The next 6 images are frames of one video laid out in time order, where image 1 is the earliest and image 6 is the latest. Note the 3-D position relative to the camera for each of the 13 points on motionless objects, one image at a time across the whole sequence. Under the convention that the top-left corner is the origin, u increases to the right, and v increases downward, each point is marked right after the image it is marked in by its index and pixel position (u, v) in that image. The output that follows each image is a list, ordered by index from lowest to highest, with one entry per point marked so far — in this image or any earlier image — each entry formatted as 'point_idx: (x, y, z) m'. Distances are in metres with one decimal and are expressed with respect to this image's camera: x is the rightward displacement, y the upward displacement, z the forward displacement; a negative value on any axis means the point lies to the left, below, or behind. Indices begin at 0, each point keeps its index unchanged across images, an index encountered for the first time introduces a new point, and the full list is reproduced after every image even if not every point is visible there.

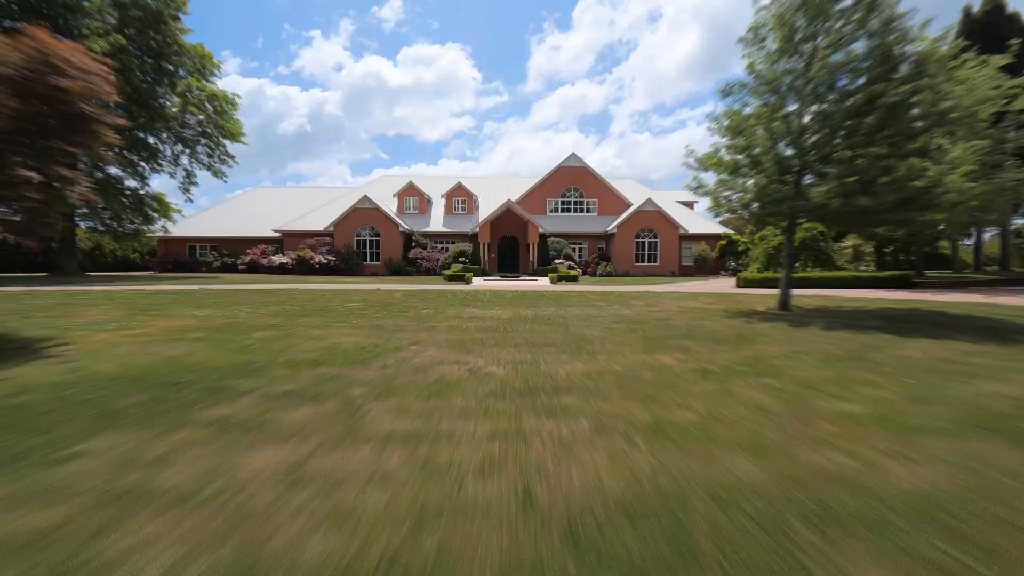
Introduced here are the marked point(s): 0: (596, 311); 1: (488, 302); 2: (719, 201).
0: (+2.3, -0.6, +12.4) m
1: (-0.8, -0.5, +14.4) m
2: (+6.0, +2.5, +13.2) m
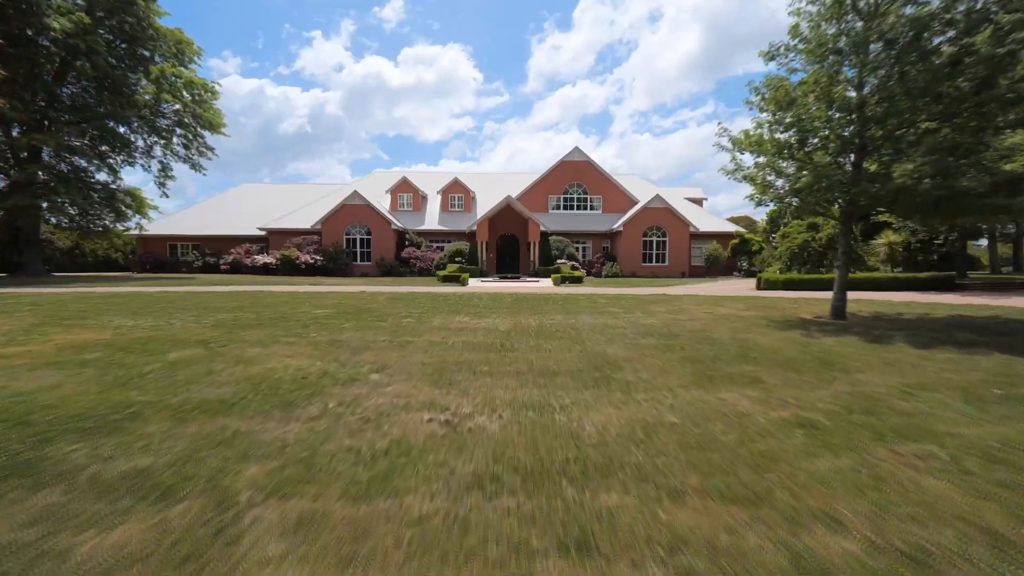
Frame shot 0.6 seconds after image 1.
0: (+2.3, -0.7, +10.2) m
1: (-0.8, -0.5, +12.2) m
2: (+6.0, +2.5, +11.1) m
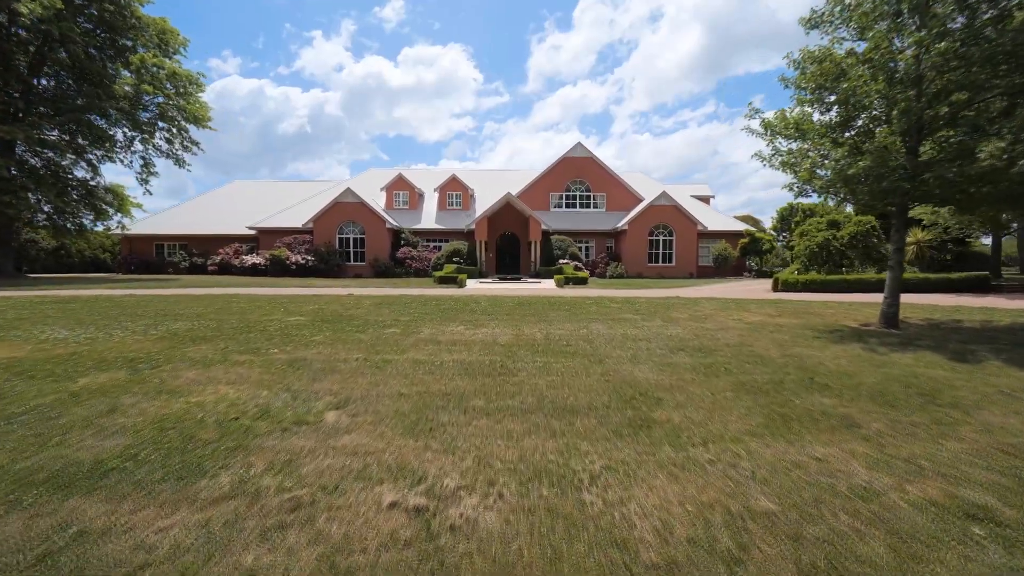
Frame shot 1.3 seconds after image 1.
0: (+2.3, -0.8, +8.8) m
1: (-0.8, -0.6, +10.8) m
2: (+6.0, +2.4, +9.6) m
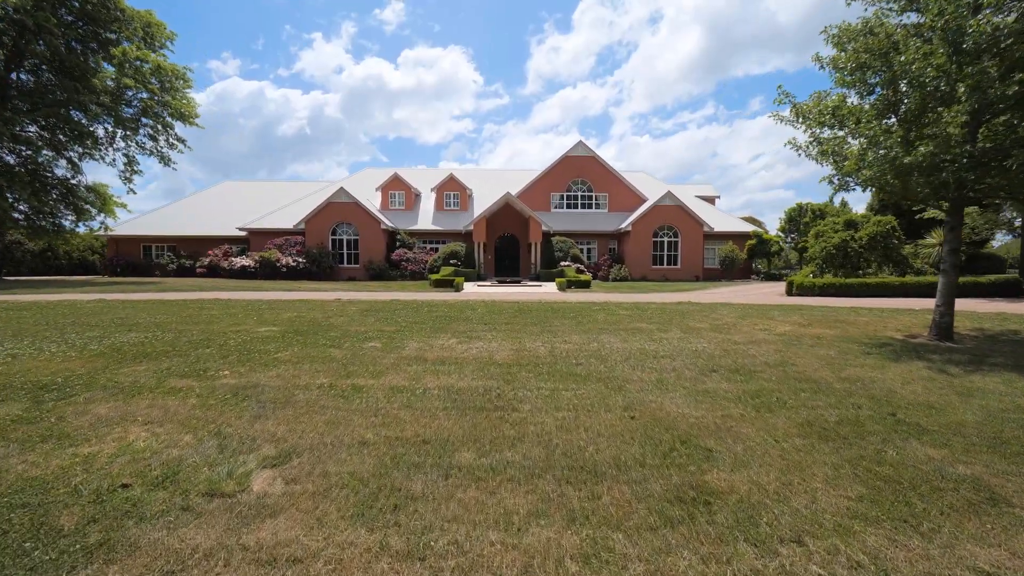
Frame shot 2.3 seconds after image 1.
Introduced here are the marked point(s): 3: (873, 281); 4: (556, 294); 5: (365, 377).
0: (+2.3, -0.9, +7.6) m
1: (-0.8, -0.8, +9.6) m
2: (+6.0, +2.3, +8.4) m
3: (+15.0, +0.3, +19.1) m
4: (+1.9, -0.3, +19.8) m
5: (-1.8, -1.1, +5.5) m
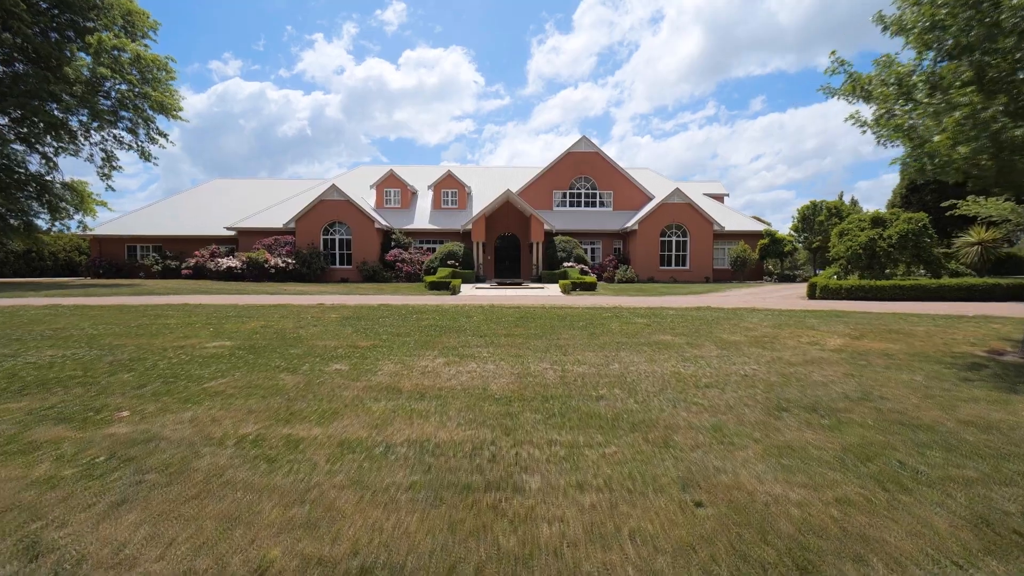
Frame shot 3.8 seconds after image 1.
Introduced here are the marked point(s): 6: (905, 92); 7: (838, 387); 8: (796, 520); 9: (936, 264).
0: (+2.3, -1.0, +6.1) m
1: (-0.8, -0.9, +8.1) m
2: (+6.0, +2.2, +6.9) m
3: (+15.0, +0.2, +17.5) m
4: (+1.9, -0.4, +18.3) m
5: (-1.8, -1.2, +4.0) m
6: (+6.0, +3.0, +7.0) m
7: (+3.7, -1.1, +5.2) m
8: (+1.6, -1.3, +2.6) m
9: (+17.2, +1.0, +18.6) m
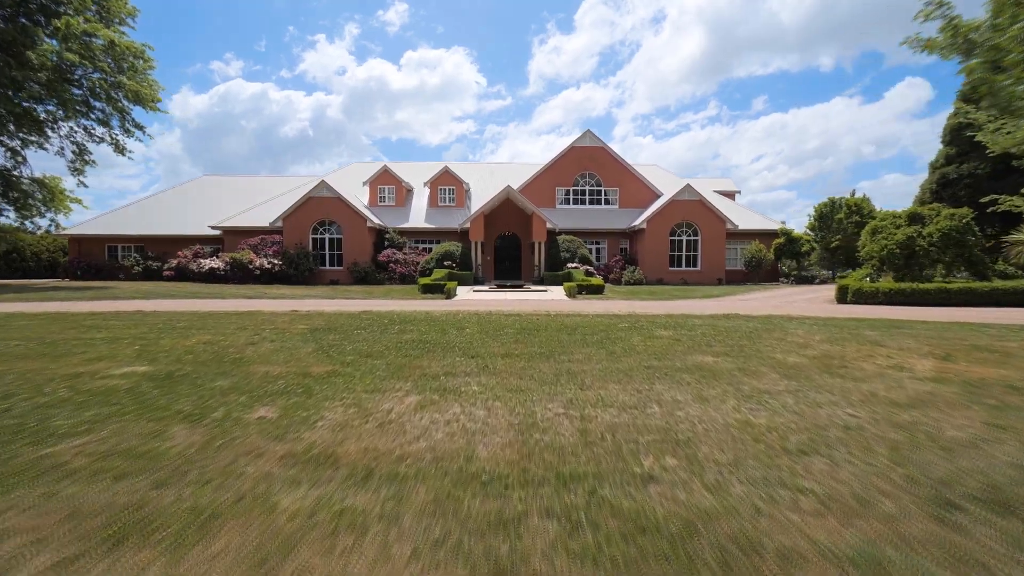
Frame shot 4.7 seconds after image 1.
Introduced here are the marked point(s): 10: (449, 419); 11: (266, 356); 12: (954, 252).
0: (+2.3, -1.1, +4.4) m
1: (-0.8, -1.0, +6.4) m
2: (+6.0, +2.0, +5.2) m
3: (+15.0, 0.0, +15.8) m
4: (+2.0, -0.5, +16.6) m
5: (-1.8, -1.3, +2.3) m
6: (+6.0, +2.9, +5.2) m
7: (+3.7, -1.2, +3.5) m
8: (+1.6, -1.4, +0.9) m
9: (+17.2, +0.8, +16.9) m
10: (-0.6, -1.1, +4.1) m
11: (-3.5, -1.0, +6.5) m
12: (+16.3, +1.3, +17.0) m
